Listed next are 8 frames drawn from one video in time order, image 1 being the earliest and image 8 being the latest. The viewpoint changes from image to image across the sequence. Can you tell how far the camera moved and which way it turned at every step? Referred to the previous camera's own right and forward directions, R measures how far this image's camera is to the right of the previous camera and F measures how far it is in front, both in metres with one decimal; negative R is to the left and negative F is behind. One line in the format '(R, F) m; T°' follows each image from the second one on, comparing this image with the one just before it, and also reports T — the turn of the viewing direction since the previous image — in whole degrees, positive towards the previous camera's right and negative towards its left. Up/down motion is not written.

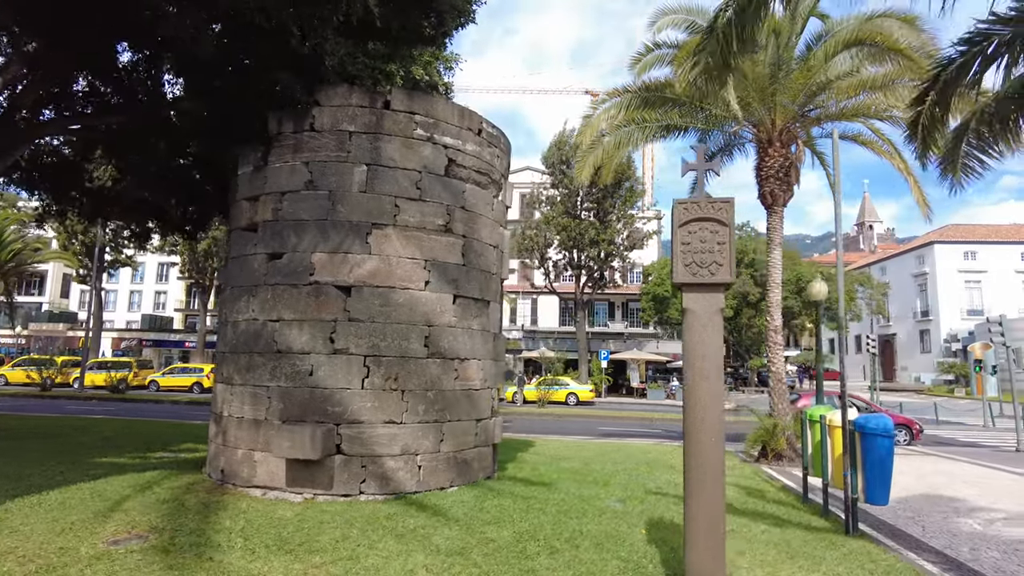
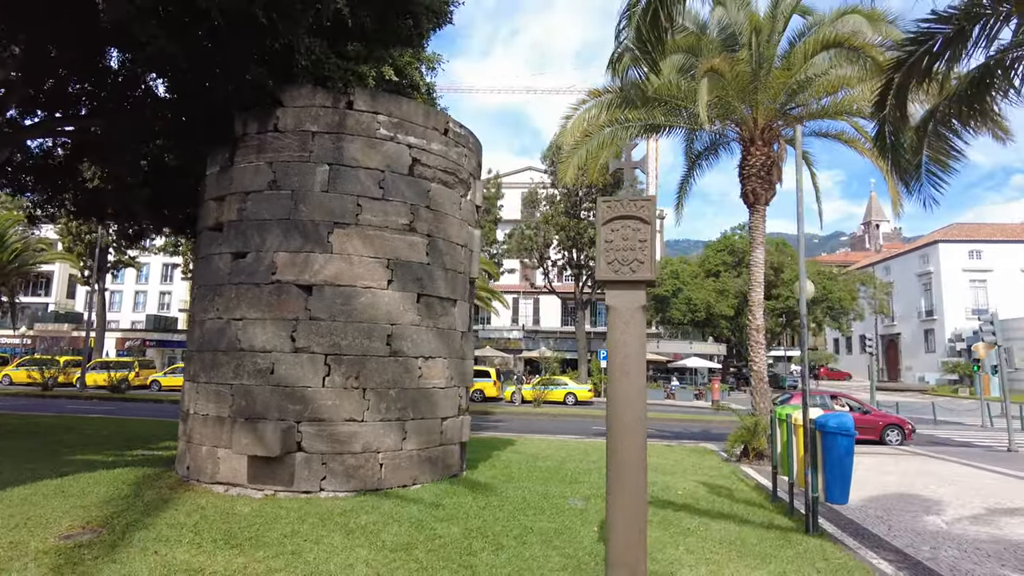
(+0.5, 0.0) m; -1°
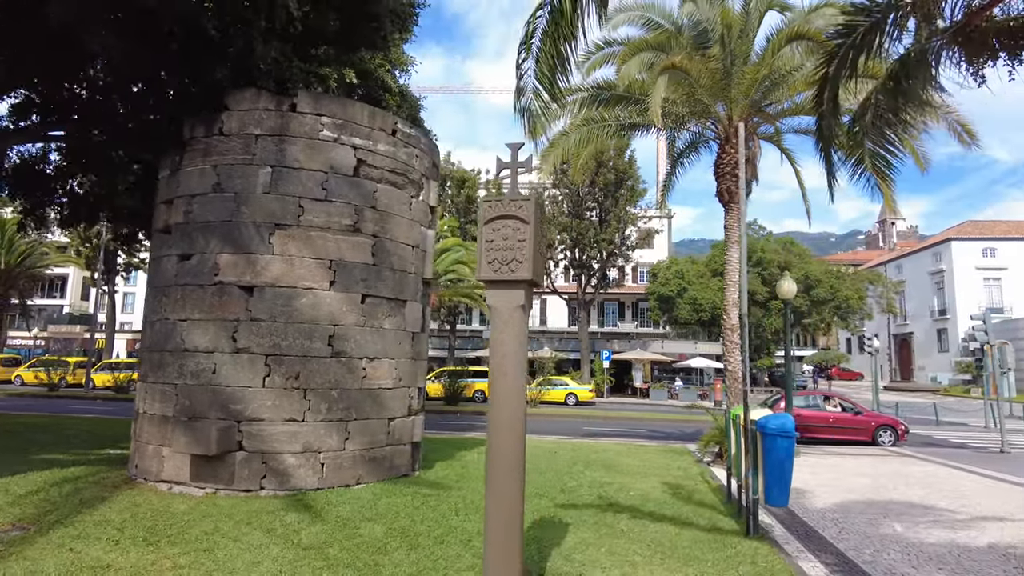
(+0.9, 0.0) m; -2°
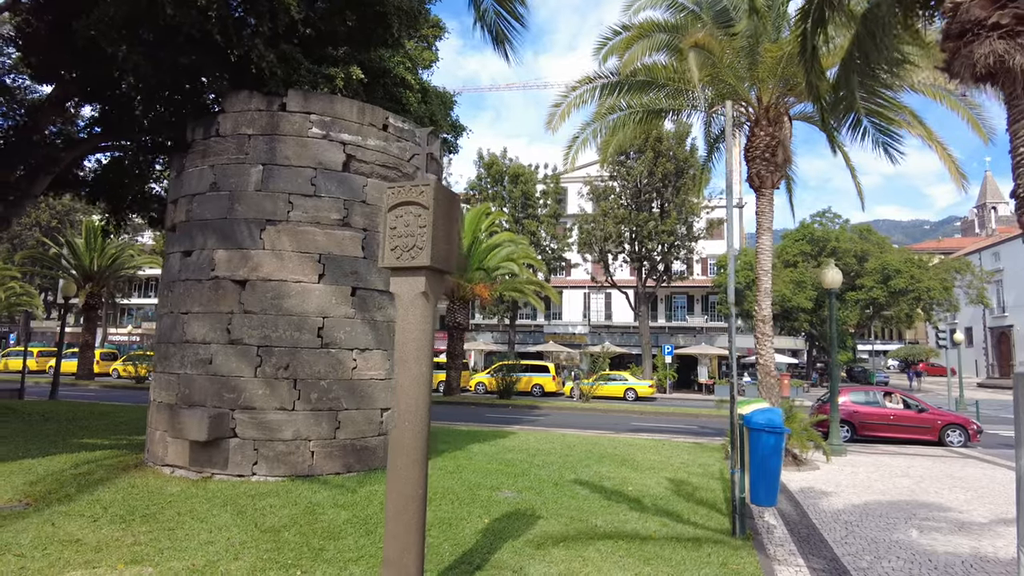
(+1.1, +0.1) m; -7°
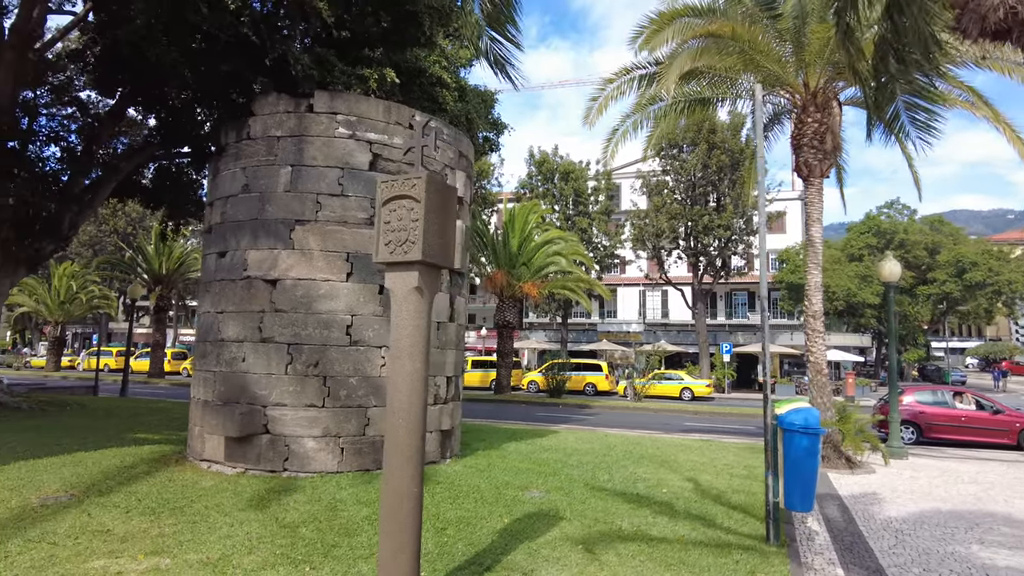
(+0.4, +0.1) m; -5°
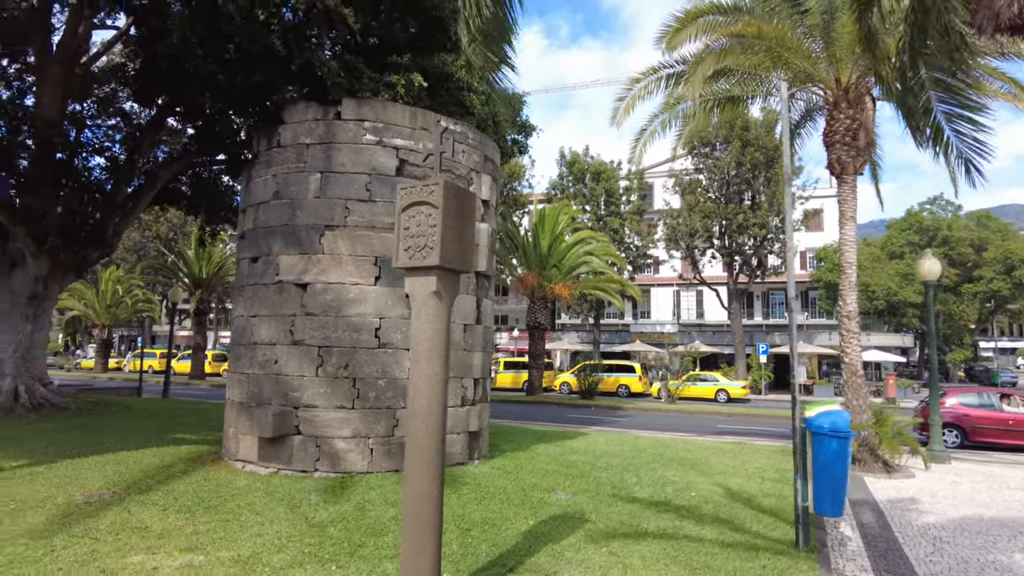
(+0.1, 0.0) m; -3°
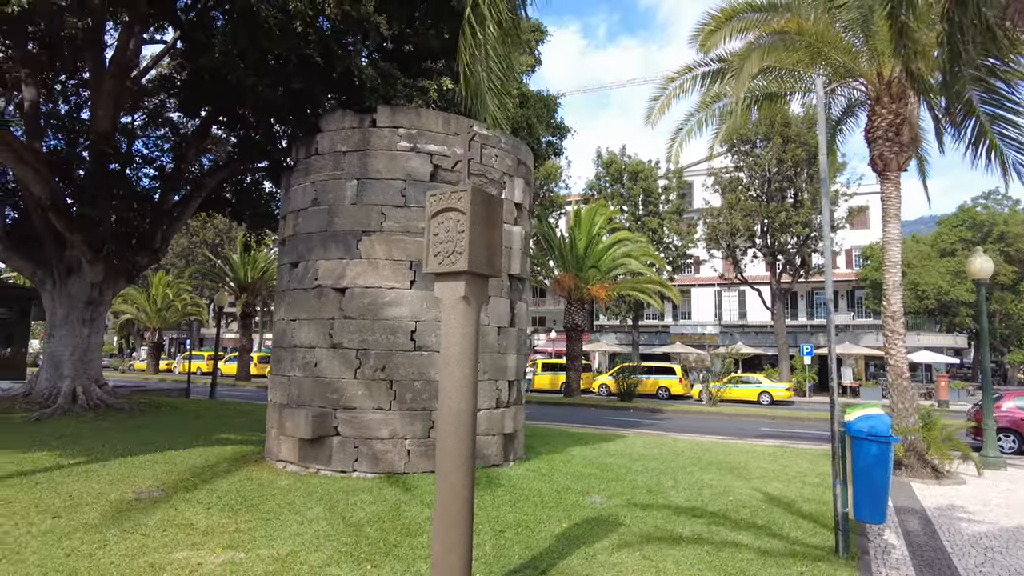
(+0.1, 0.0) m; -3°
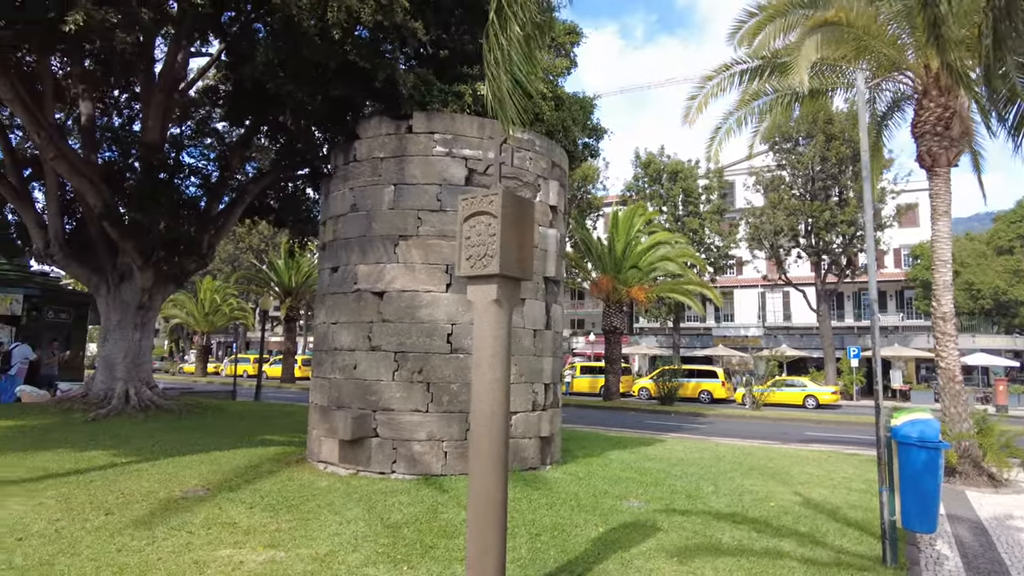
(0.0, 0.0) m; -3°
